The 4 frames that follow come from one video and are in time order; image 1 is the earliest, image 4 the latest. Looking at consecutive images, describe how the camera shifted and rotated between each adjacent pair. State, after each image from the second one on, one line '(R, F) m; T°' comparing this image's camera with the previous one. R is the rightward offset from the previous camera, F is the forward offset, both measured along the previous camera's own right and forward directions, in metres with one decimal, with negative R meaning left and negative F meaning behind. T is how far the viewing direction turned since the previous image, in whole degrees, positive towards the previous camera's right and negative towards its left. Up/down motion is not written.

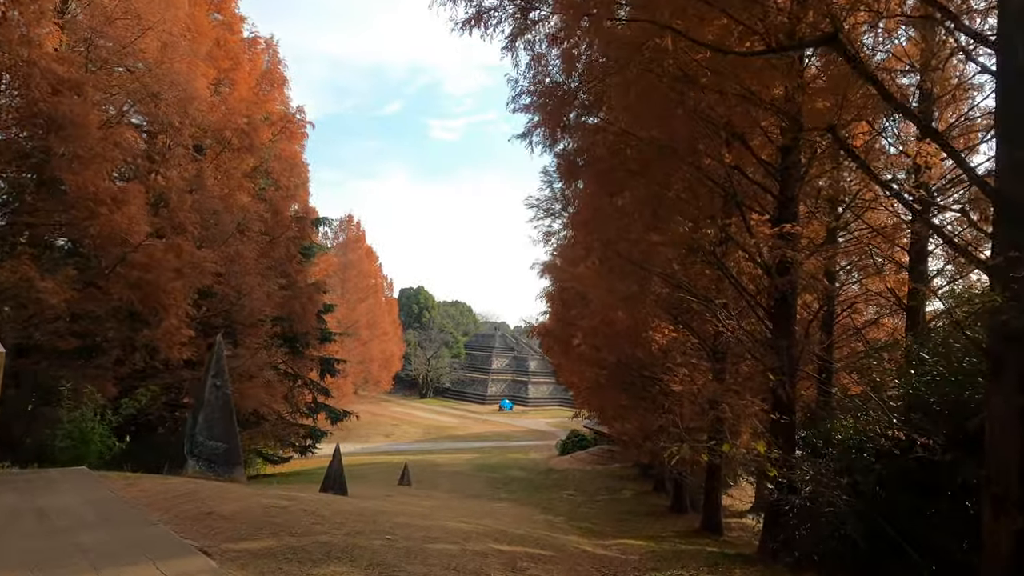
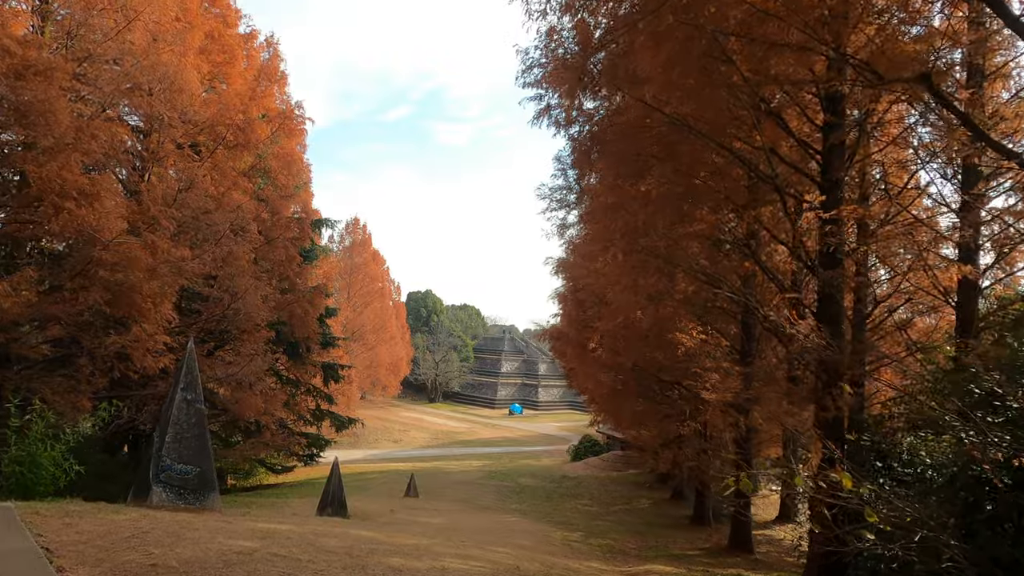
(0.0, +0.6) m; -1°
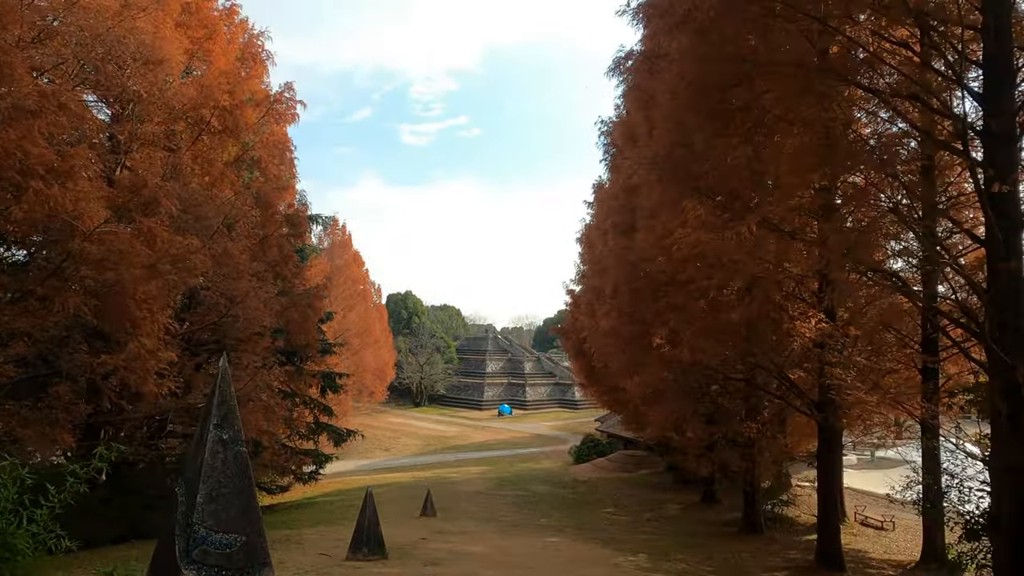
(-0.9, +1.2) m; +2°
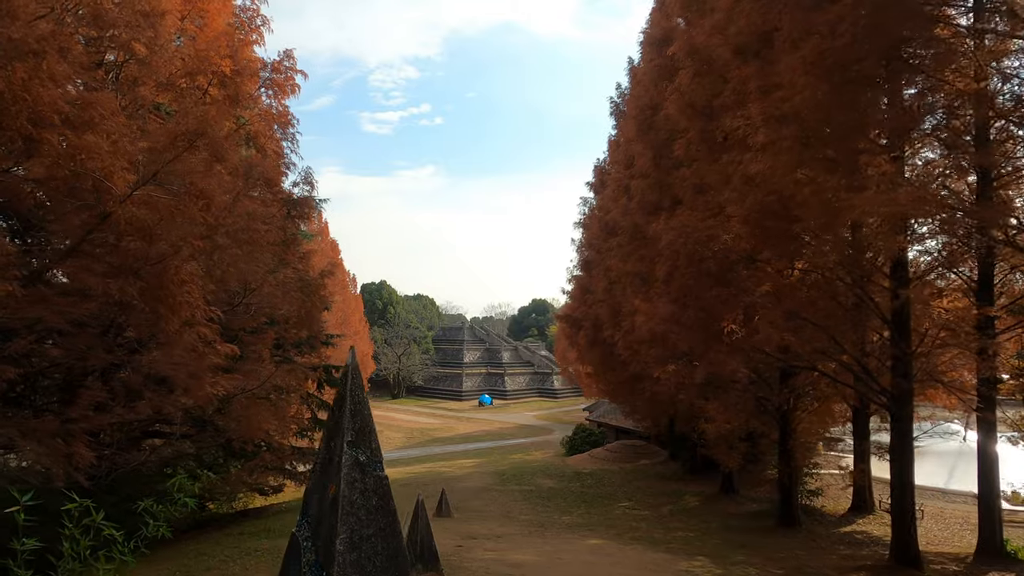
(-0.9, +0.7) m; +3°
